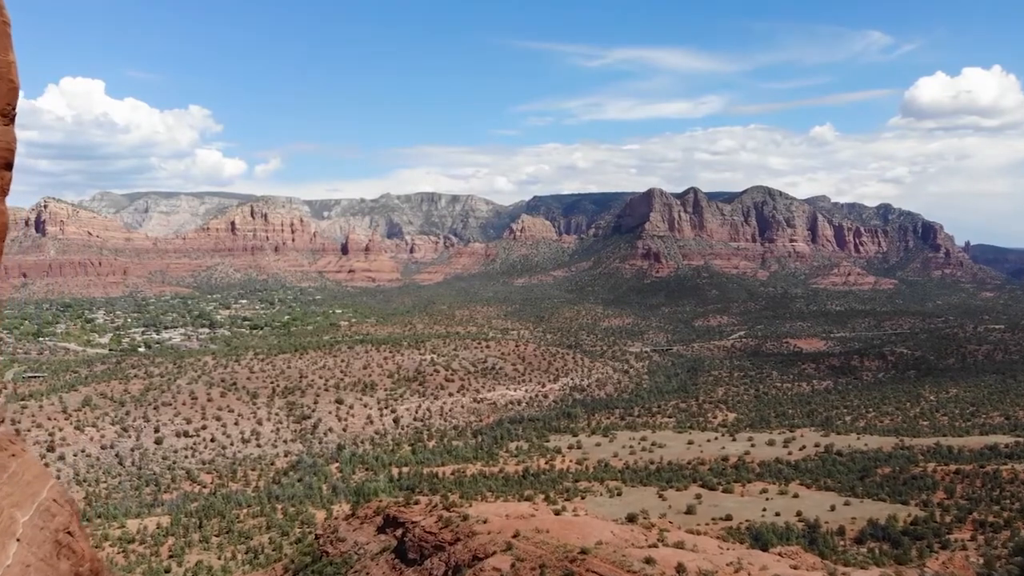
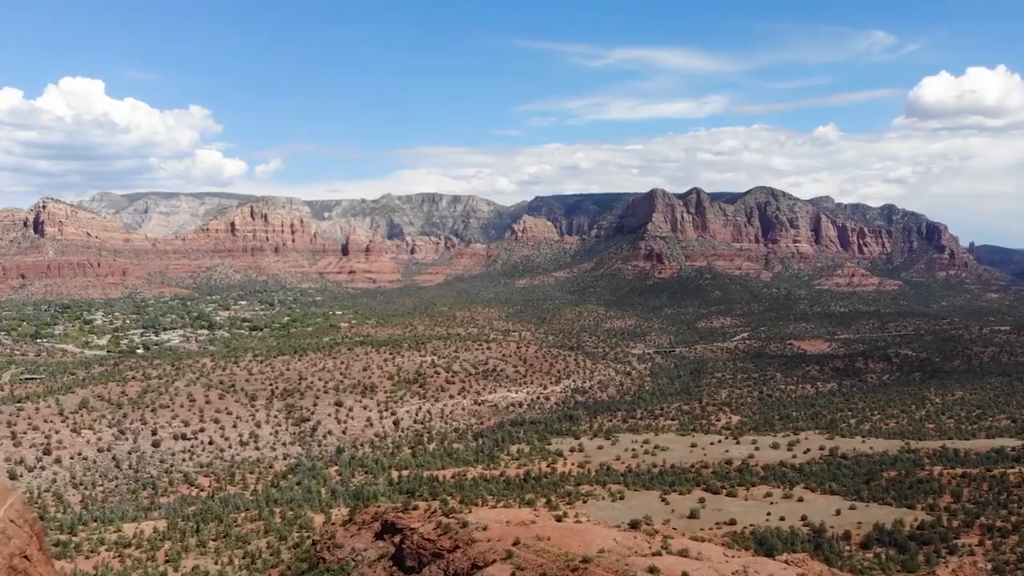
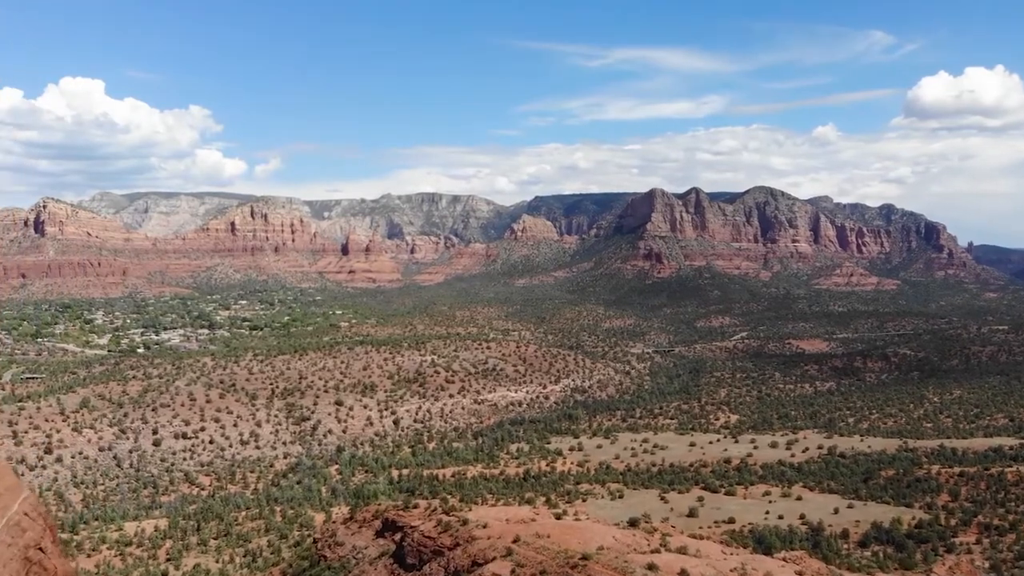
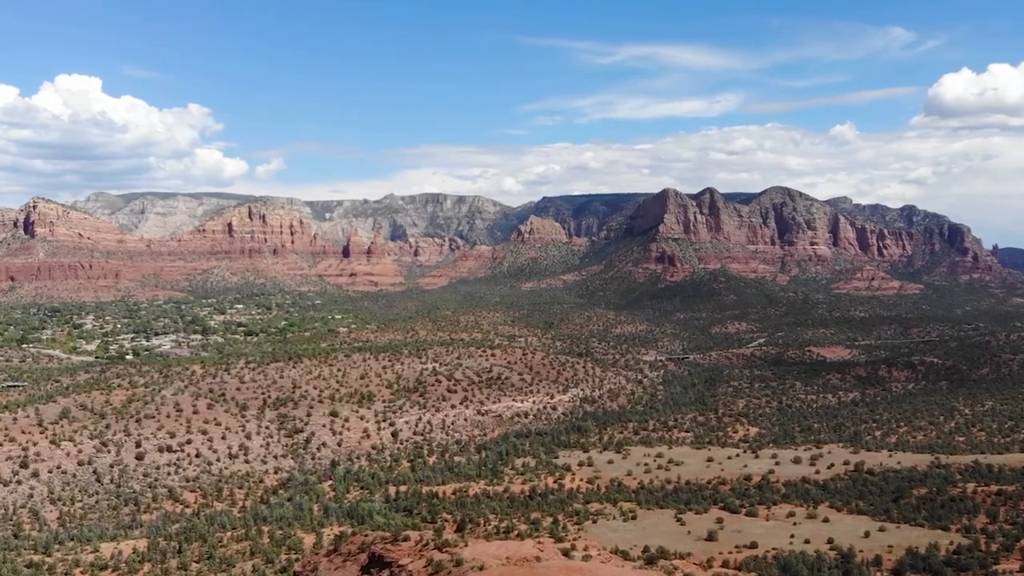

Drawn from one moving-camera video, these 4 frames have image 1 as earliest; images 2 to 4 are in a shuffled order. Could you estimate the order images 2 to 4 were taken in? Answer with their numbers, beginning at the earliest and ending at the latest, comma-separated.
3, 2, 4
